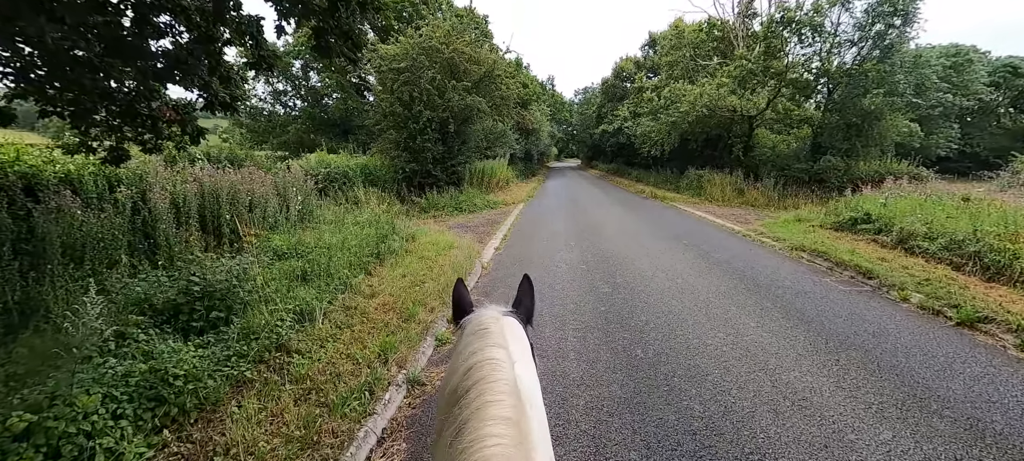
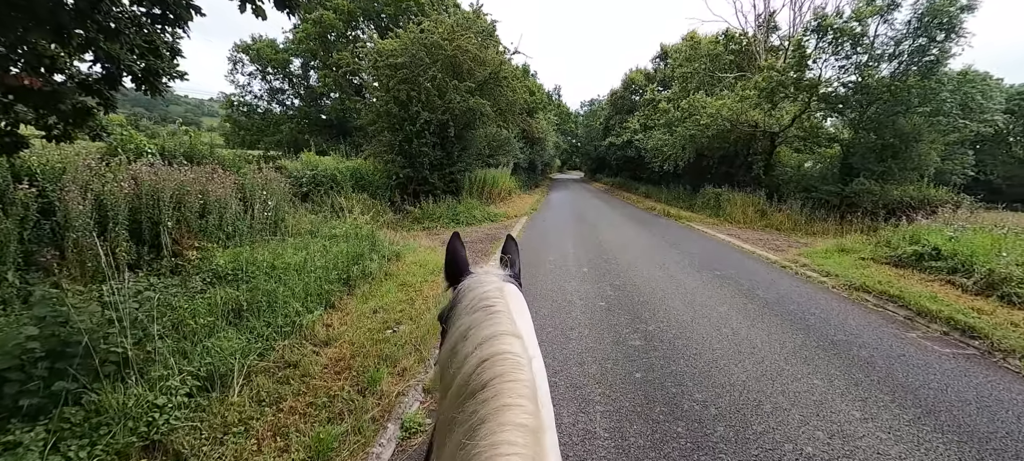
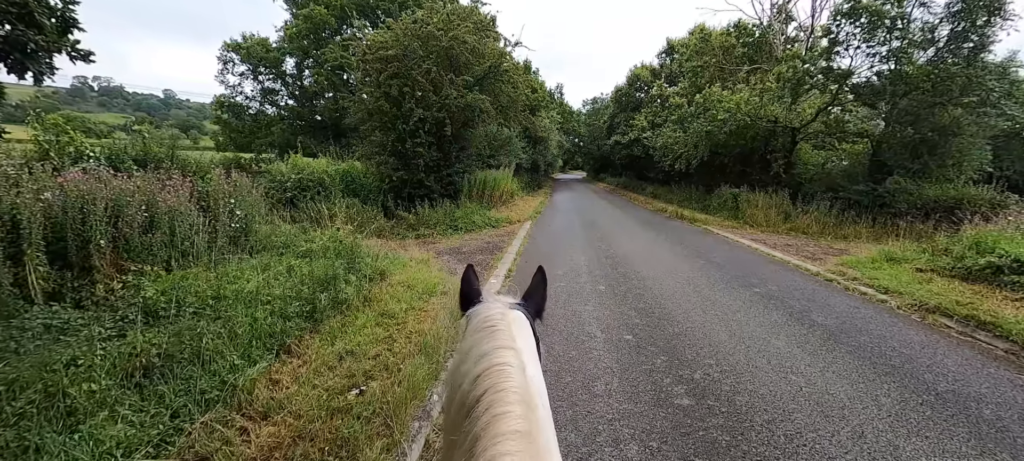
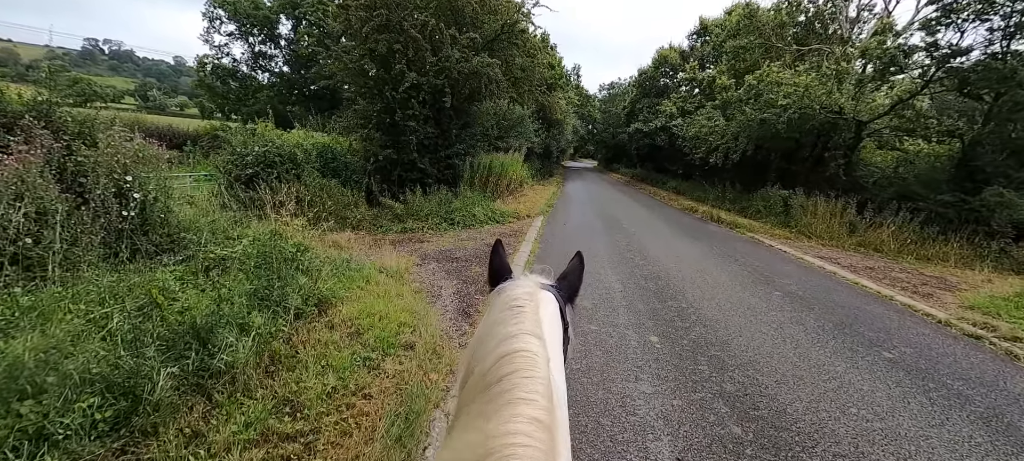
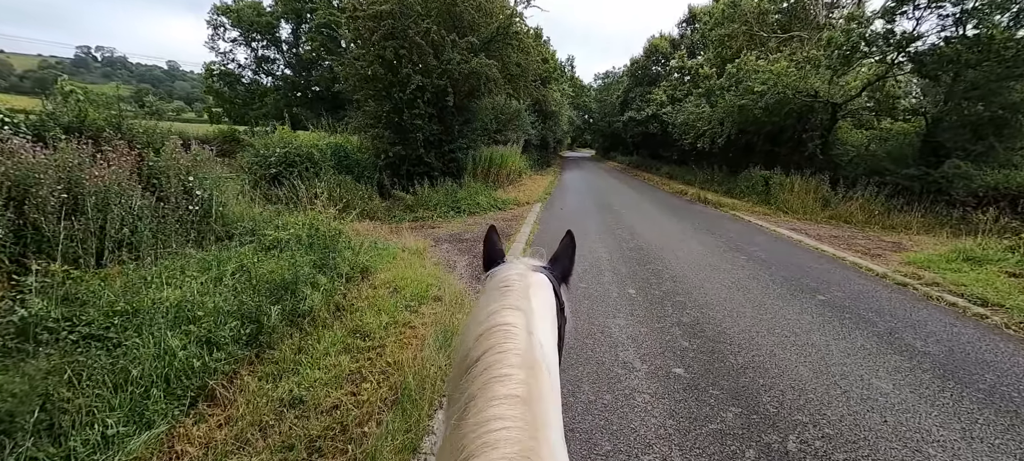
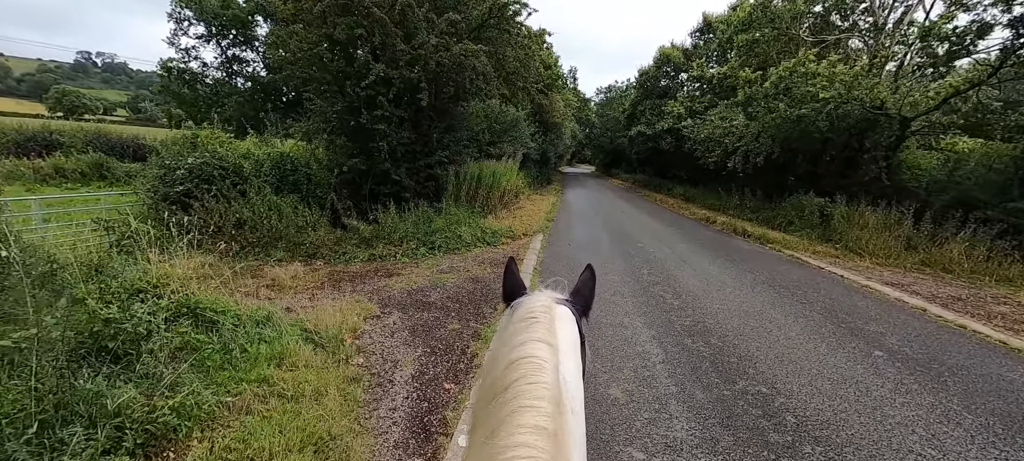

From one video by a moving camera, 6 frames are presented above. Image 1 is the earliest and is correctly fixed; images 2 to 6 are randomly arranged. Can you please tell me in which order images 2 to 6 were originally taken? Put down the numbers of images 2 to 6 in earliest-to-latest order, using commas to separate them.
2, 3, 5, 4, 6
